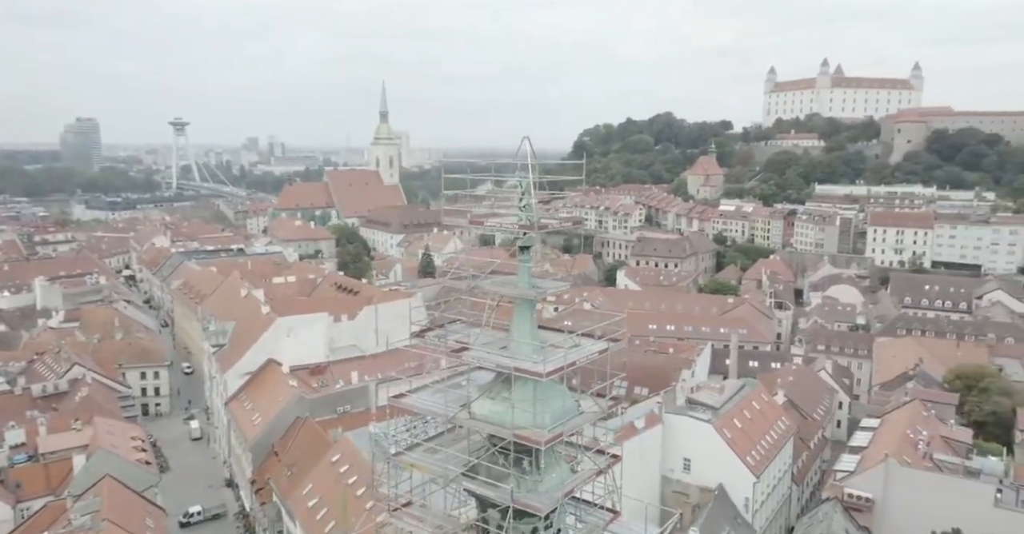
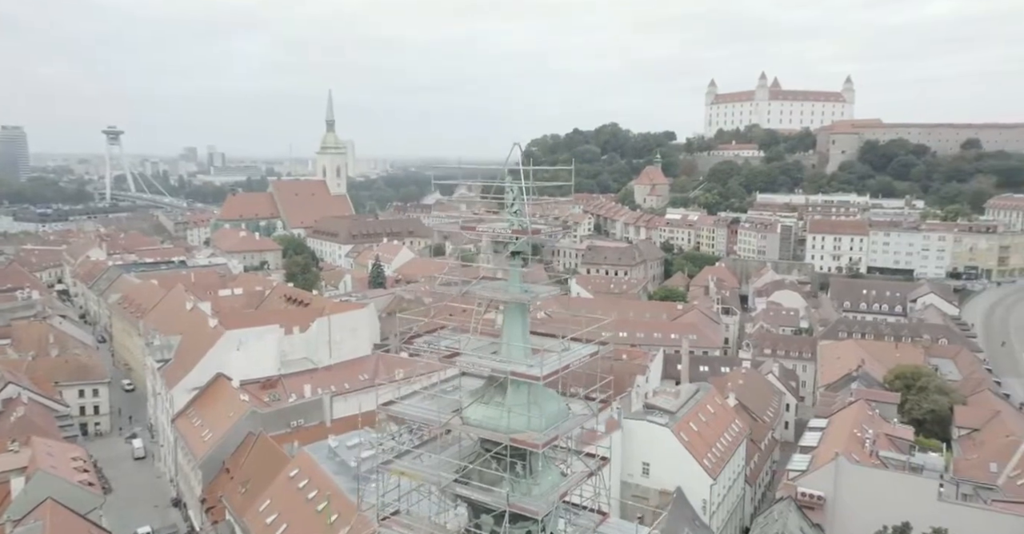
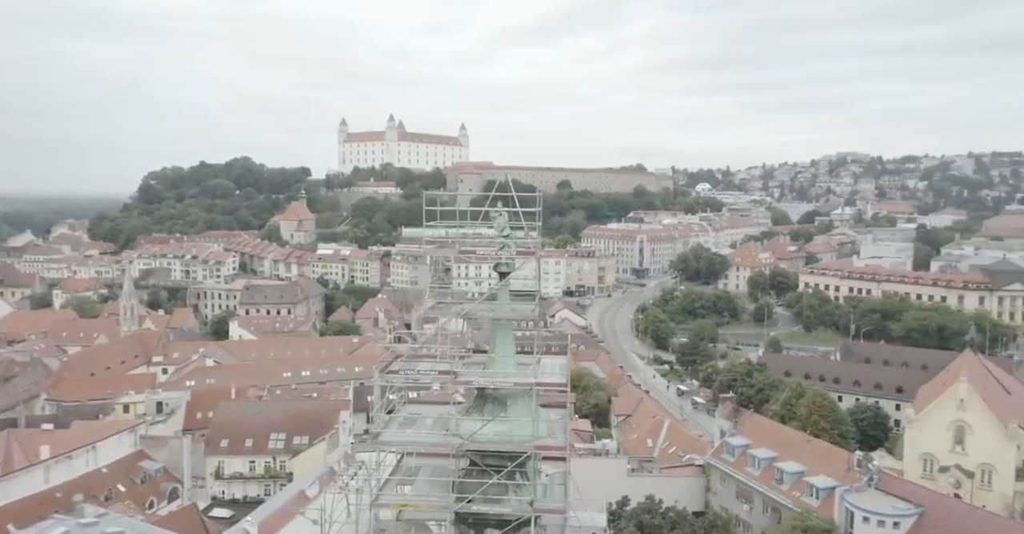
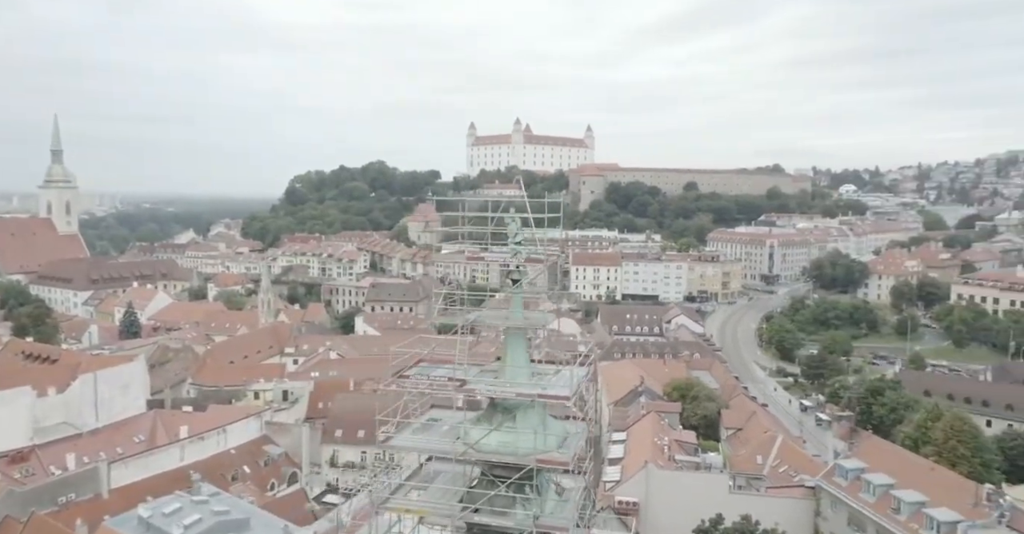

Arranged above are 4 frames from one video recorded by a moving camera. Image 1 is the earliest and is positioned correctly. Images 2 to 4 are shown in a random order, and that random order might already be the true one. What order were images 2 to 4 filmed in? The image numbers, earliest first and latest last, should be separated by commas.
2, 4, 3
